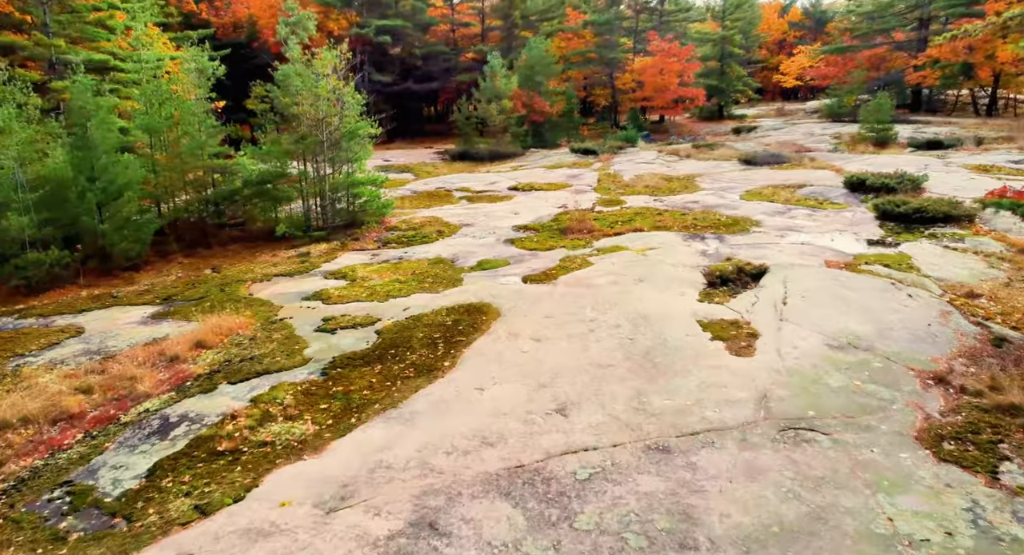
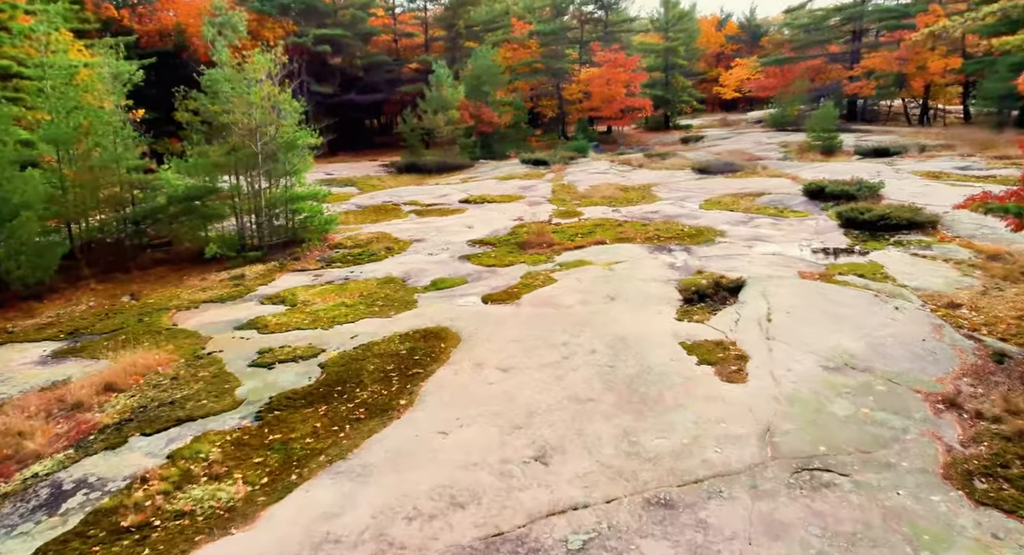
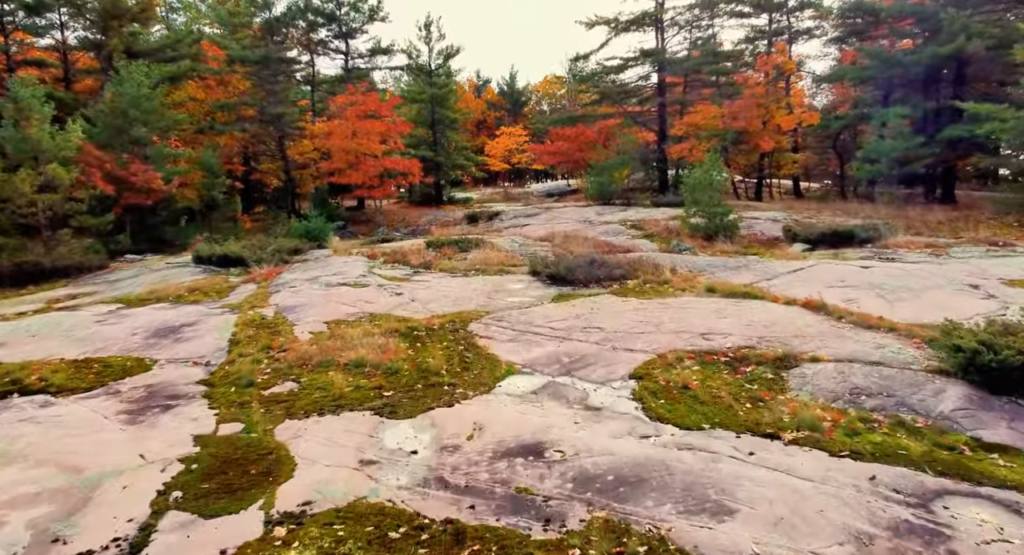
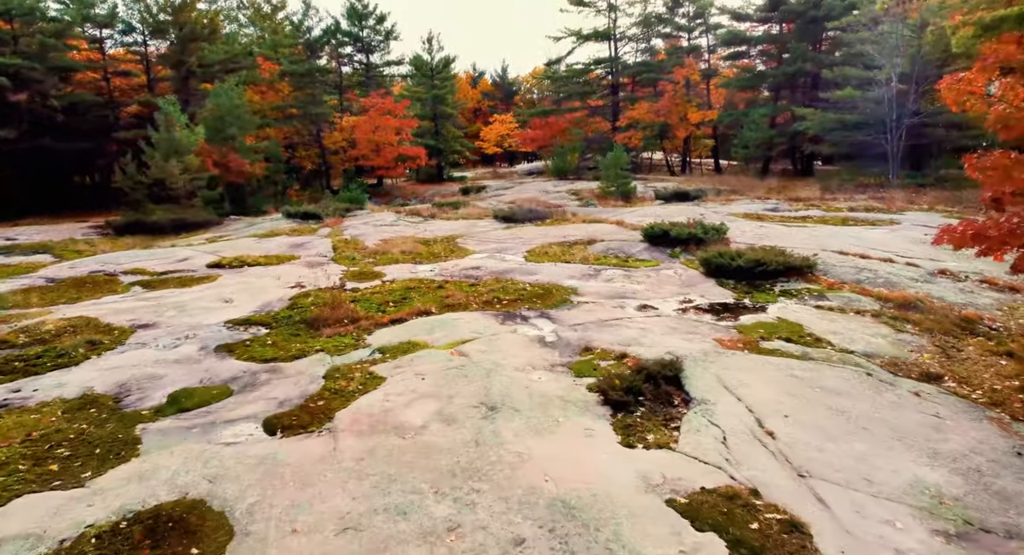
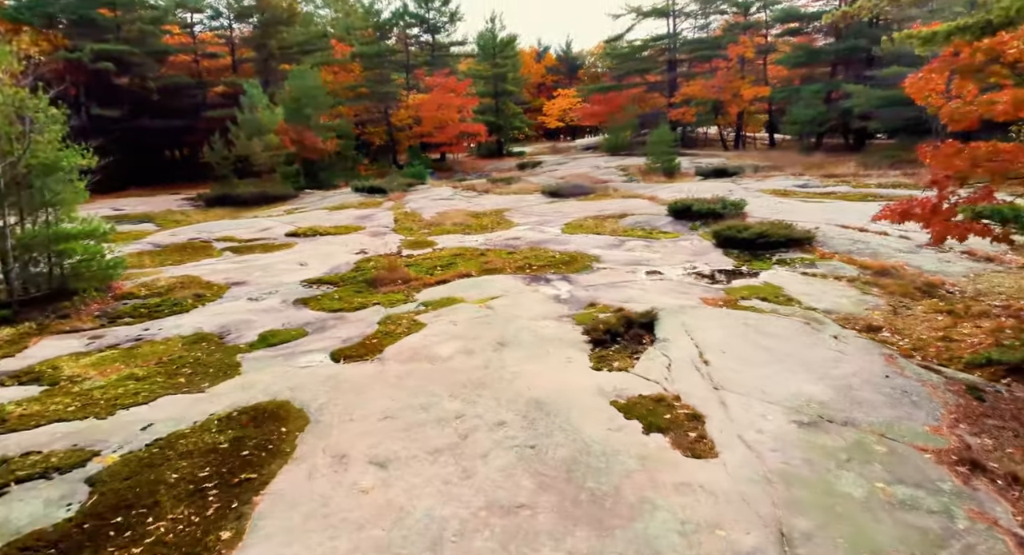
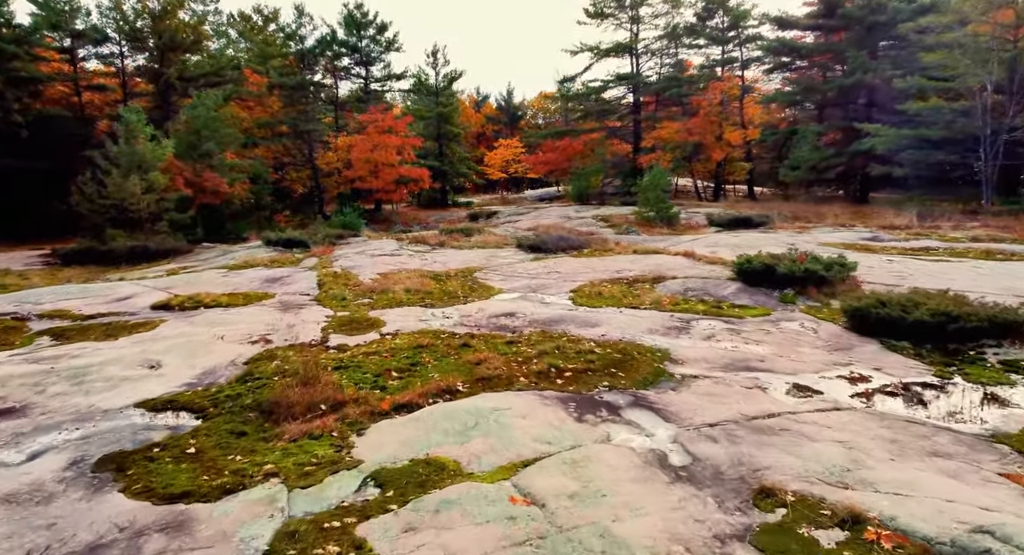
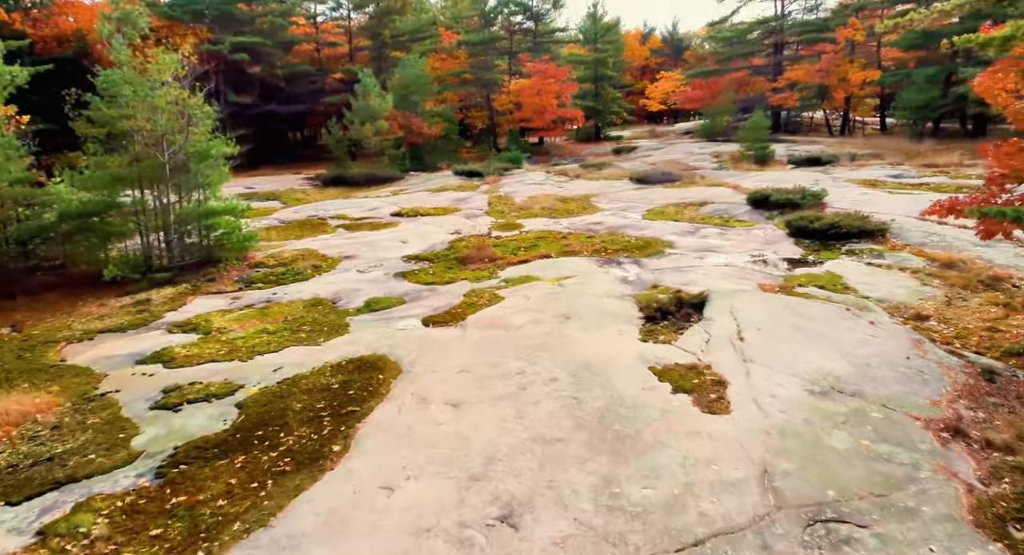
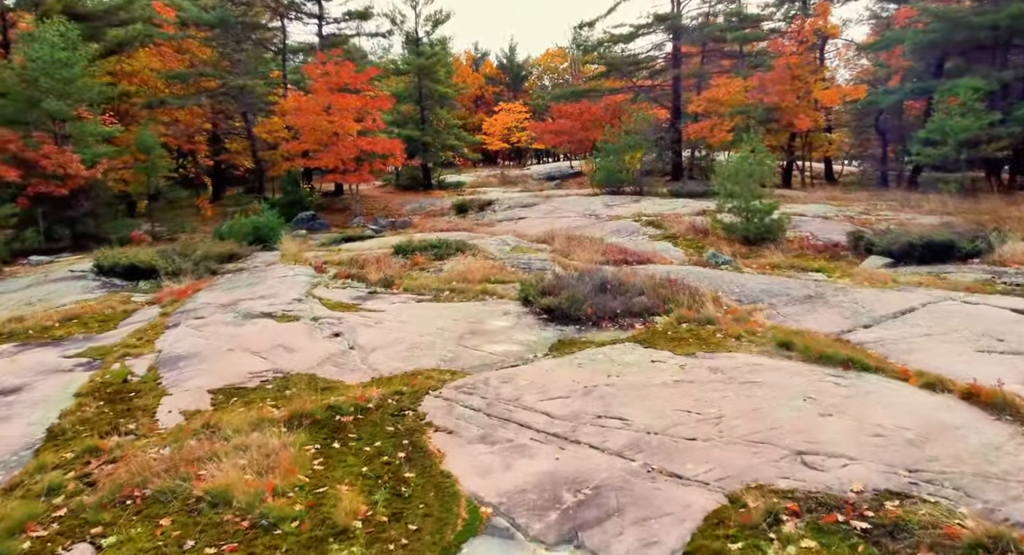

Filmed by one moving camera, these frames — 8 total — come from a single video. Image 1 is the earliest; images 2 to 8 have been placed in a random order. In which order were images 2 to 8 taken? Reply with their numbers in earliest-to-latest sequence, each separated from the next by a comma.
2, 7, 5, 4, 6, 3, 8
